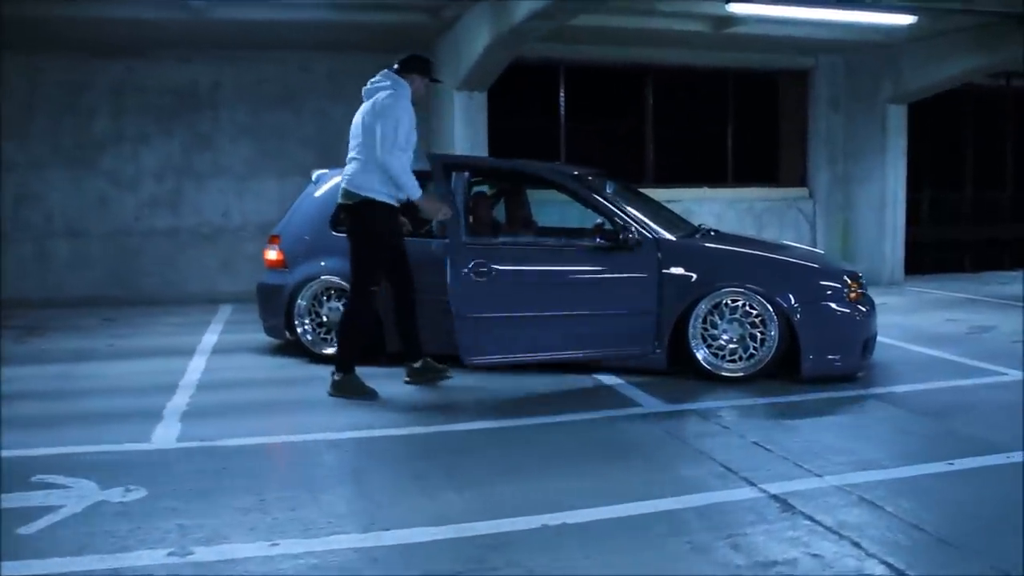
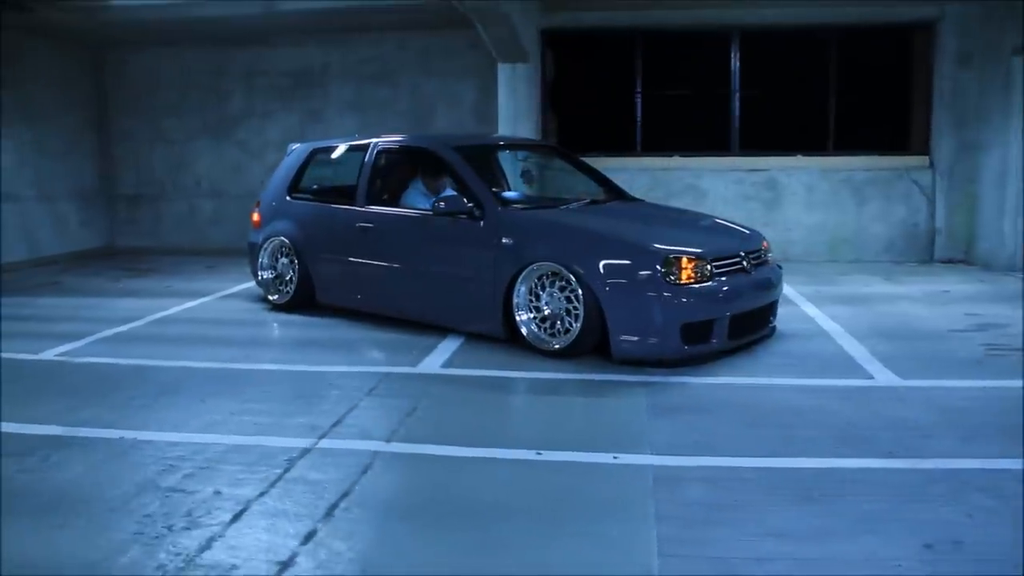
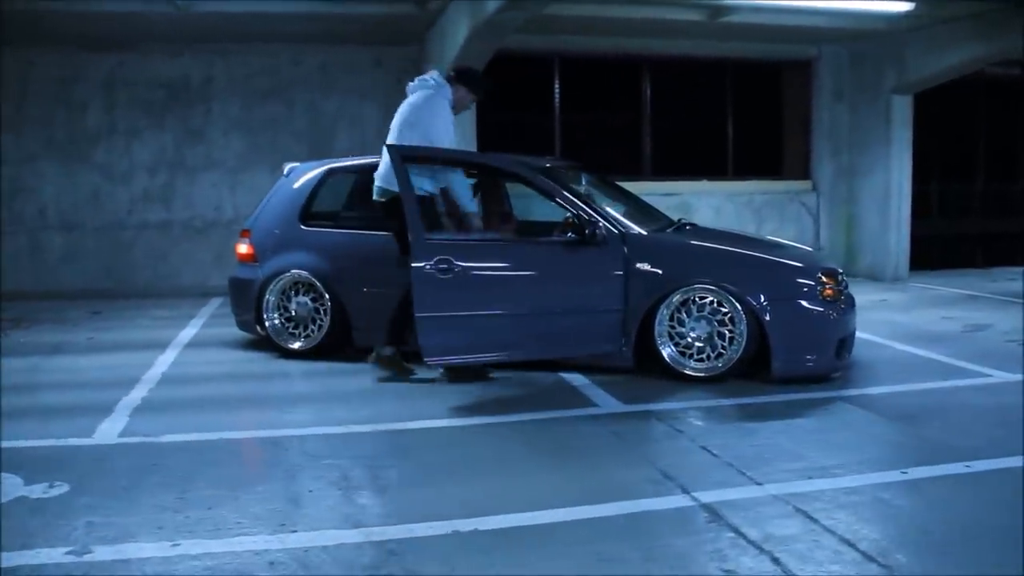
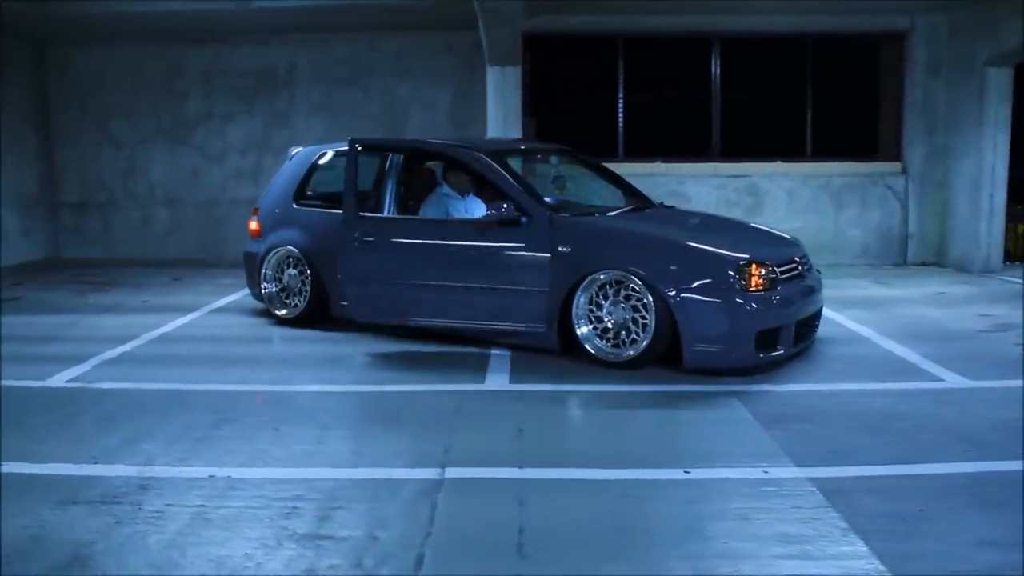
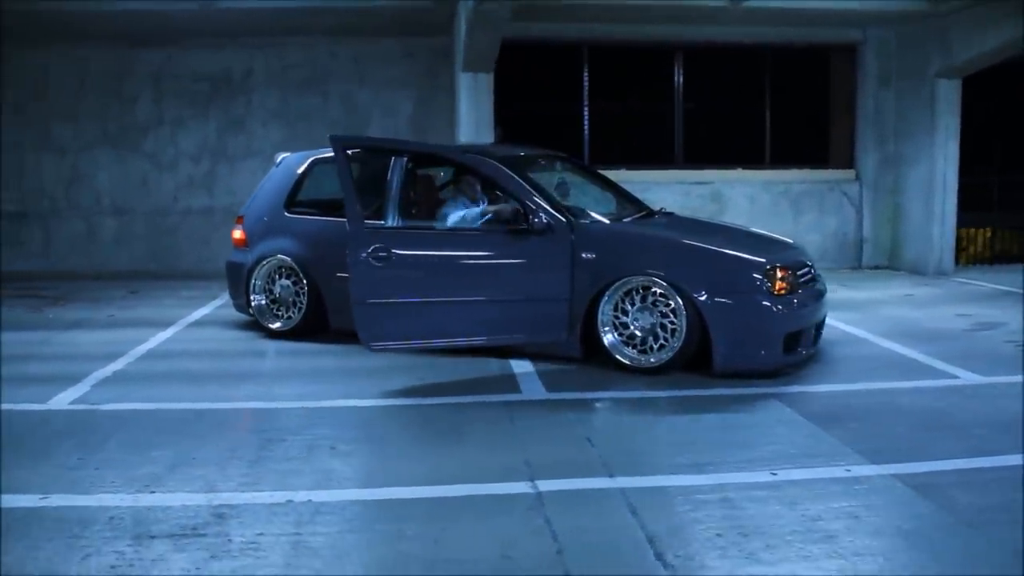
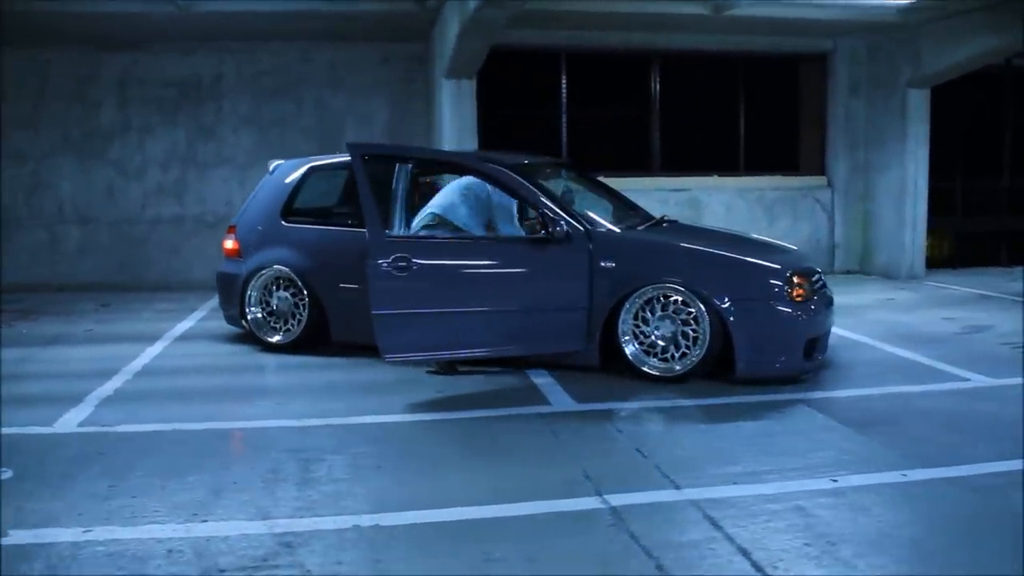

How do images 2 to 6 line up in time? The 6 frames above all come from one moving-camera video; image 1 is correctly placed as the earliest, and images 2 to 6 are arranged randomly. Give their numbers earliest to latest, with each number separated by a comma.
3, 6, 5, 4, 2
